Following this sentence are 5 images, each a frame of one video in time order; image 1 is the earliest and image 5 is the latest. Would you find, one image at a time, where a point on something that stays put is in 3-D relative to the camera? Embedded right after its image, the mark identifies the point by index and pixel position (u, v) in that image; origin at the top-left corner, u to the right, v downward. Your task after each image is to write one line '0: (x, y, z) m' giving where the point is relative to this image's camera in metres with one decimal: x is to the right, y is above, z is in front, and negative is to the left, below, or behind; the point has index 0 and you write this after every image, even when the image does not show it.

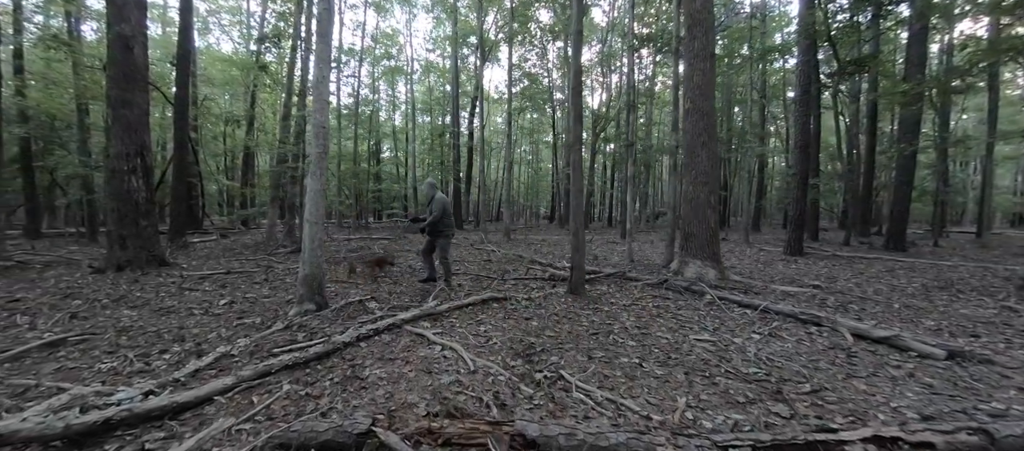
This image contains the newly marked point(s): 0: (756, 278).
0: (+5.6, -1.2, +7.5) m
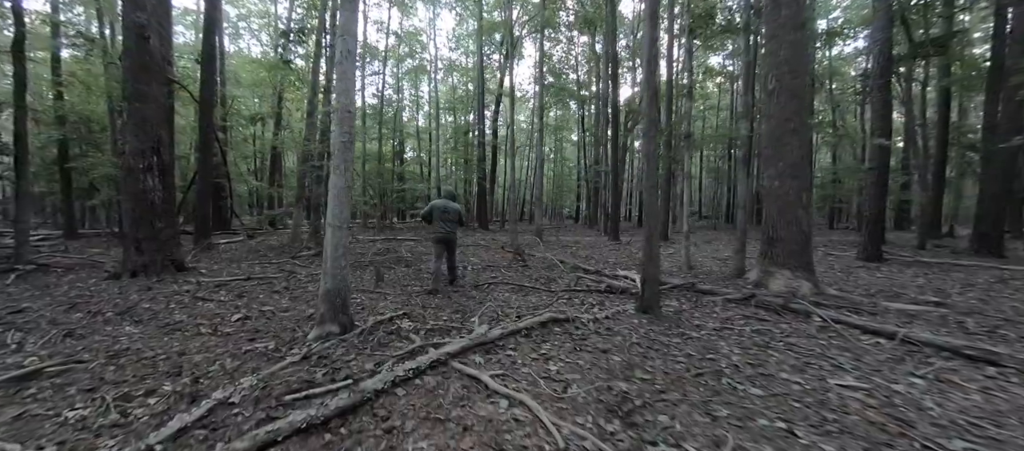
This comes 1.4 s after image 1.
0: (+6.4, -1.2, +6.2) m
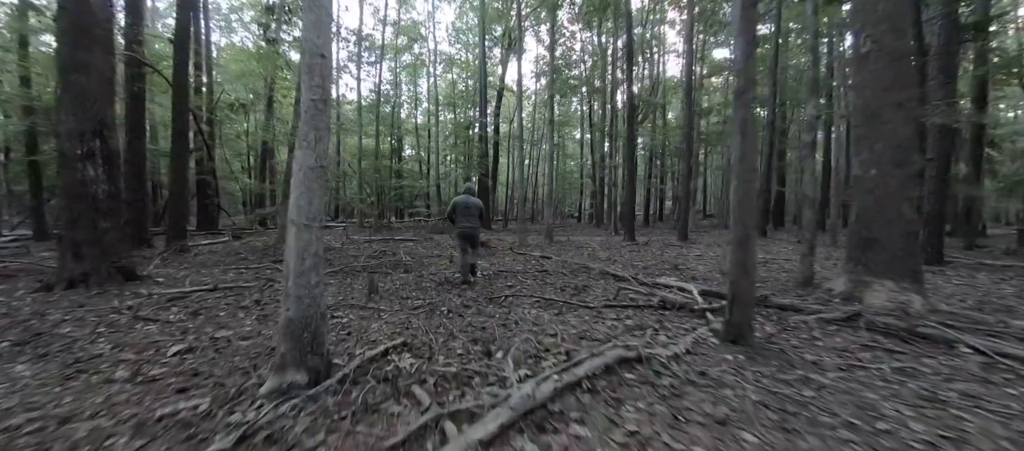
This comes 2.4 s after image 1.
0: (+6.8, -1.2, +5.1) m
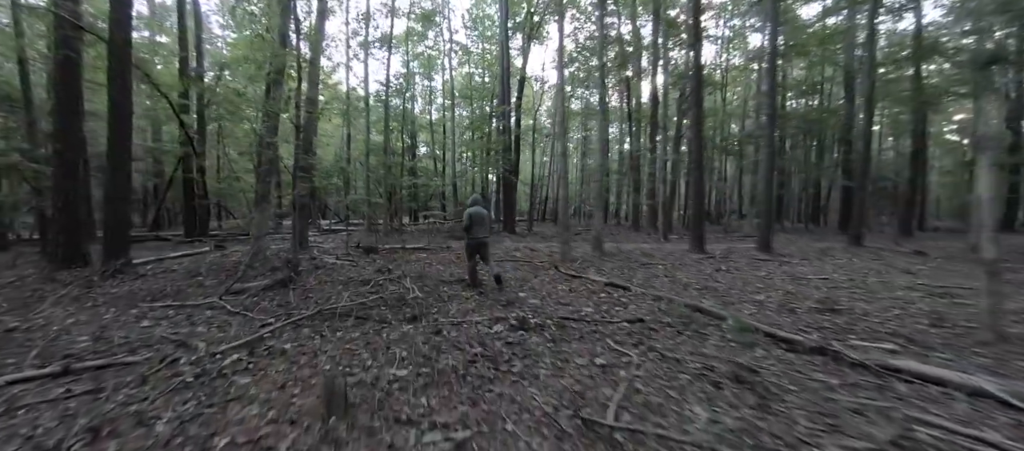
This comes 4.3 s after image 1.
0: (+7.7, -1.5, +2.1) m
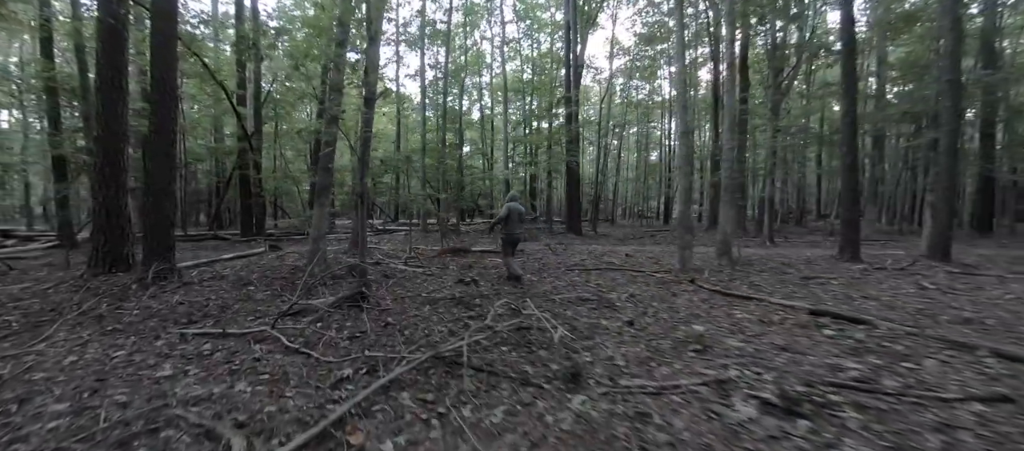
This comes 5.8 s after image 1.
0: (+9.2, -1.4, -0.6) m
